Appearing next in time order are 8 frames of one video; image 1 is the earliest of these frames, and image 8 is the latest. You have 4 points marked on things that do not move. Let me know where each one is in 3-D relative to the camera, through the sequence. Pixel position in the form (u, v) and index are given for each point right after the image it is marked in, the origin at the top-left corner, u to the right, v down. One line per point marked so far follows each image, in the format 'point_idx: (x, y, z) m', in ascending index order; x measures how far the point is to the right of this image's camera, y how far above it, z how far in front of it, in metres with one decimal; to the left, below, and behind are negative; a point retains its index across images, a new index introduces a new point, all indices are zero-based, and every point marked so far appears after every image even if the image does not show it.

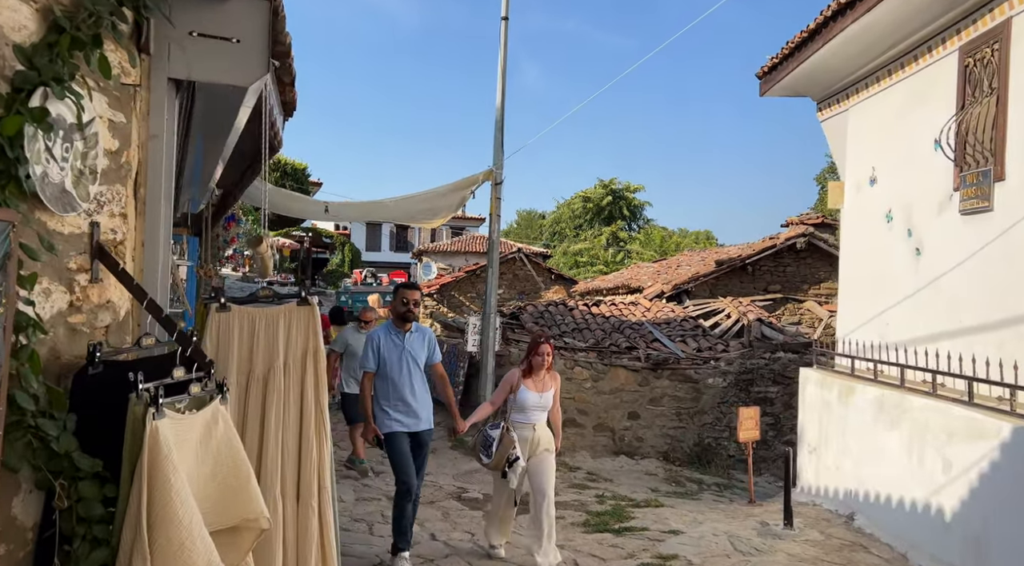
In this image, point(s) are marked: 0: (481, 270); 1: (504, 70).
0: (-0.8, +0.3, +17.8) m
1: (-0.1, +2.7, +8.5) m
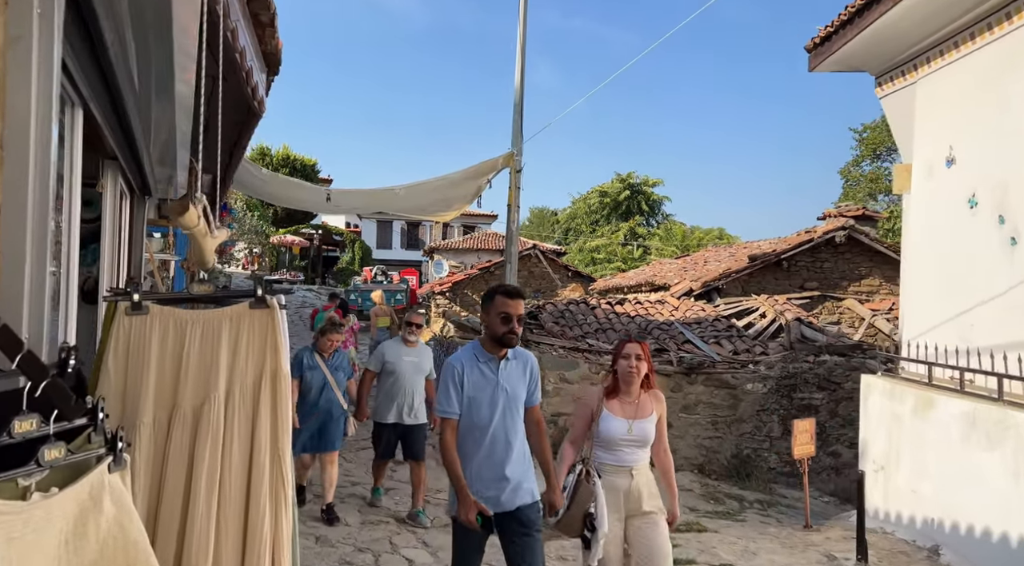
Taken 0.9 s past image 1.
0: (-0.4, +0.4, +17.1) m
1: (+0.1, +2.8, +7.8) m
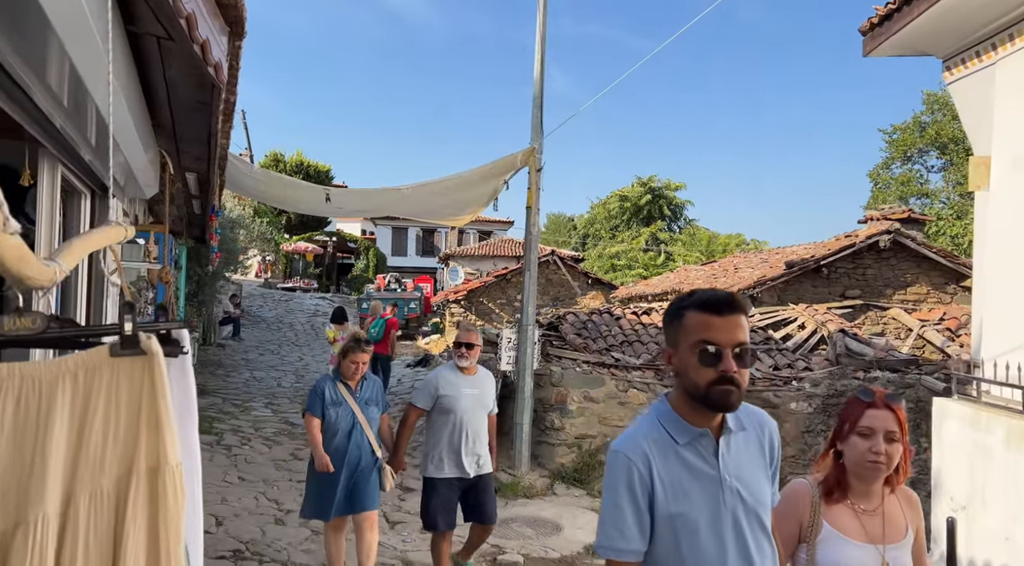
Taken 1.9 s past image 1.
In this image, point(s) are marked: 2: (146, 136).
0: (0.0, +0.2, +16.5) m
1: (+0.3, +2.7, +7.2) m
2: (-1.8, +0.7, +3.2) m
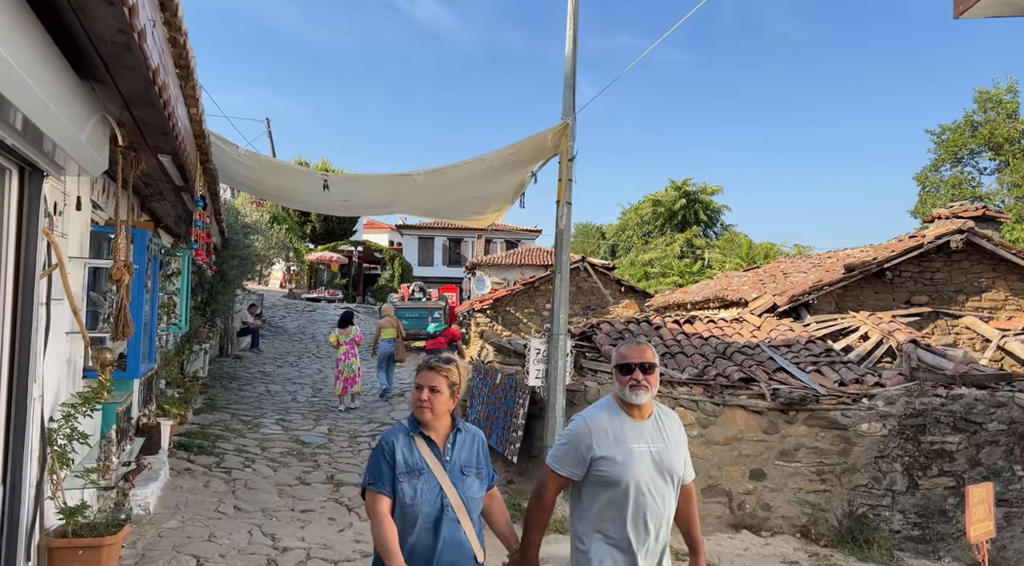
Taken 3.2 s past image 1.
0: (+0.7, 0.0, +15.7) m
1: (+0.6, +2.6, +6.5) m
2: (-1.7, +0.7, +2.6) m
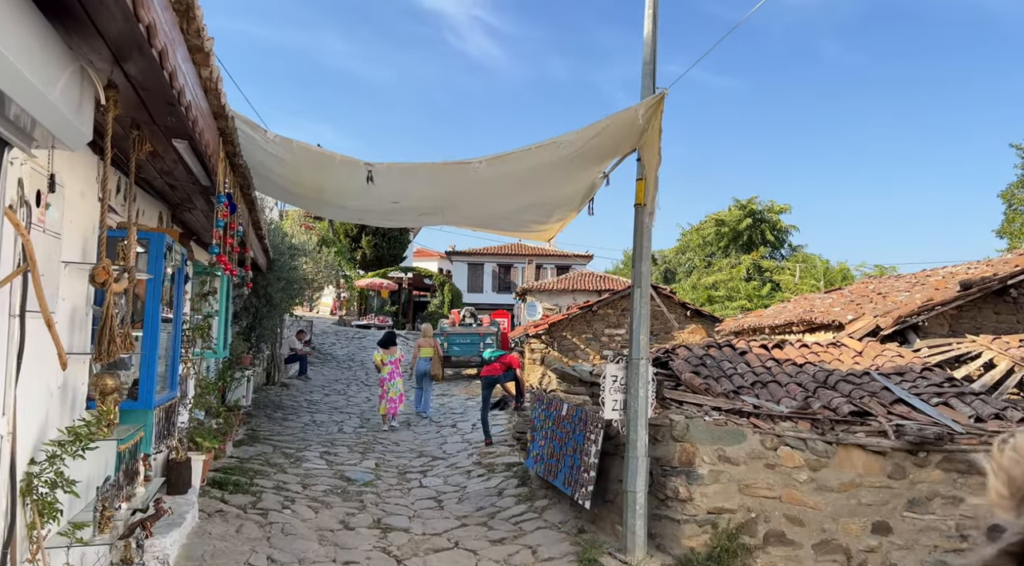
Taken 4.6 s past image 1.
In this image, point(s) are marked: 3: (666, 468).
0: (+1.9, -0.5, +14.8) m
1: (+1.2, +2.5, +5.7) m
2: (-1.4, +0.7, +1.9) m
3: (+1.2, -1.4, +5.1) m
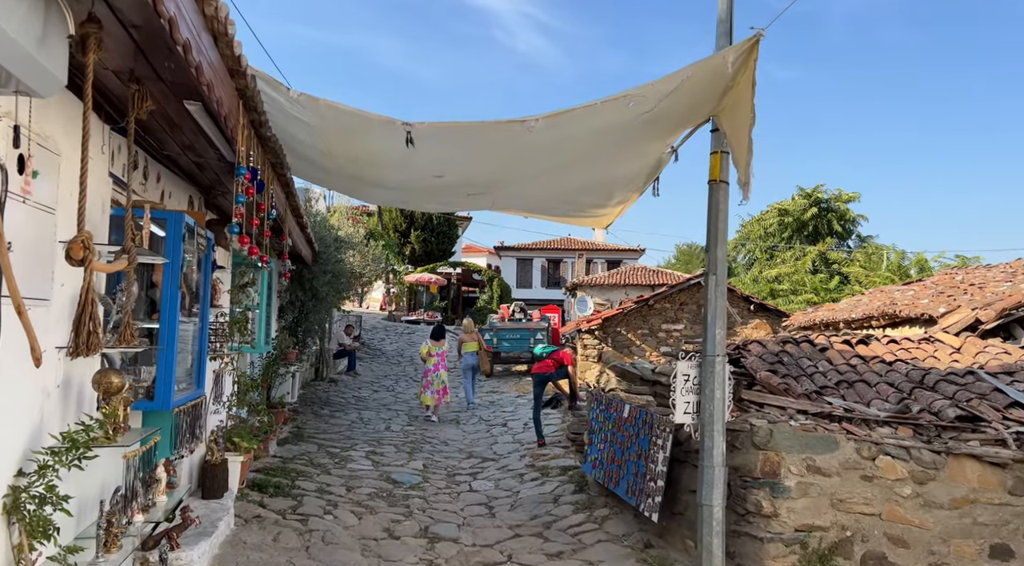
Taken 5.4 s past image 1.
0: (+3.0, -0.4, +14.1) m
1: (+1.6, +2.6, +5.1) m
2: (-1.2, +0.8, +1.5) m
3: (+1.6, -1.3, +4.5) m
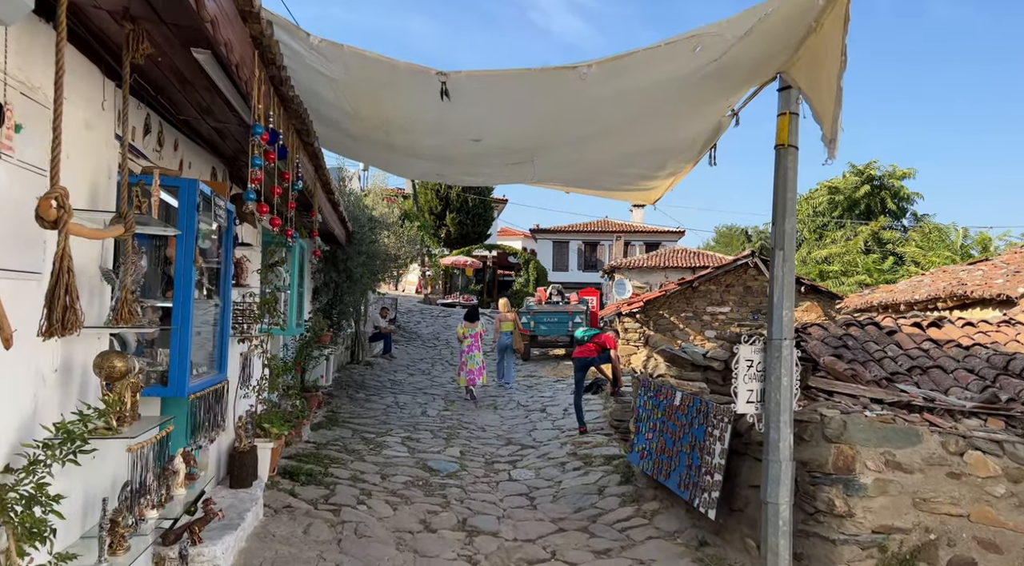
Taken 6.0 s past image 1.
0: (+3.8, 0.0, +13.6) m
1: (+1.9, +2.7, +4.6) m
2: (-1.1, +0.9, +1.2) m
3: (+1.9, -1.2, +4.1) m
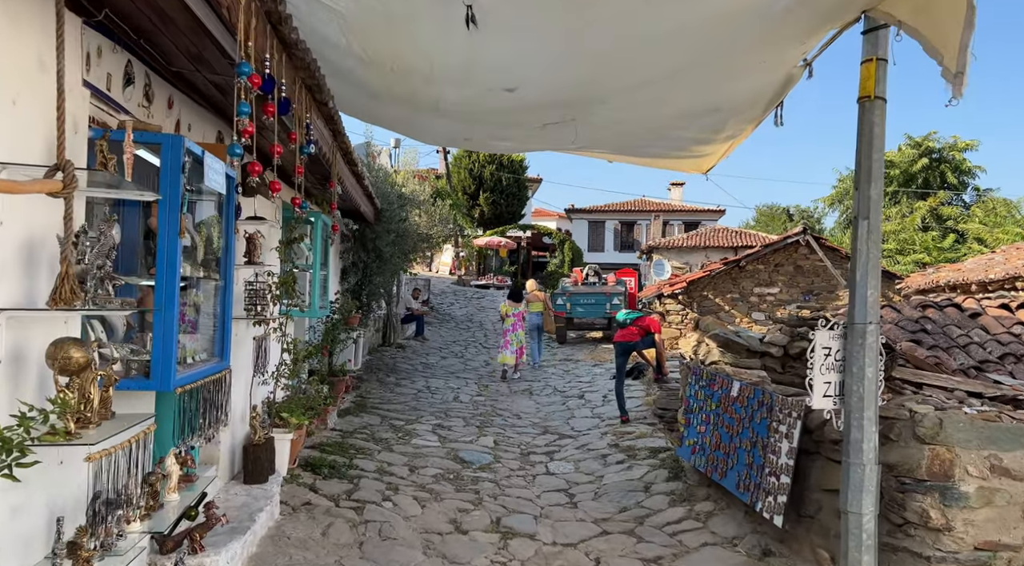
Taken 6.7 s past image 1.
0: (+4.5, +0.4, +12.9) m
1: (+2.1, +2.9, +3.9) m
2: (-1.0, +0.9, +0.7) m
3: (+2.1, -1.0, +3.5) m
